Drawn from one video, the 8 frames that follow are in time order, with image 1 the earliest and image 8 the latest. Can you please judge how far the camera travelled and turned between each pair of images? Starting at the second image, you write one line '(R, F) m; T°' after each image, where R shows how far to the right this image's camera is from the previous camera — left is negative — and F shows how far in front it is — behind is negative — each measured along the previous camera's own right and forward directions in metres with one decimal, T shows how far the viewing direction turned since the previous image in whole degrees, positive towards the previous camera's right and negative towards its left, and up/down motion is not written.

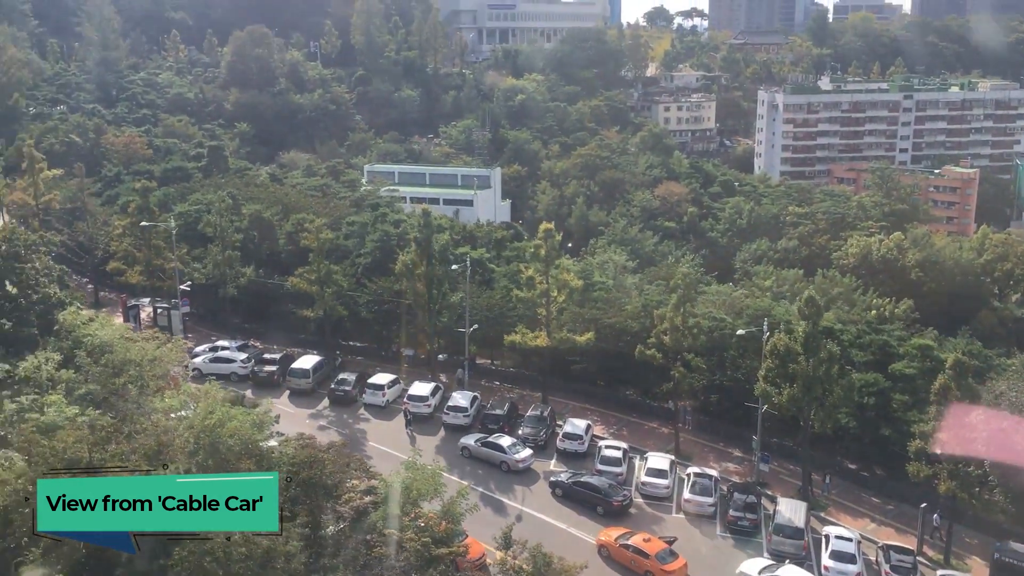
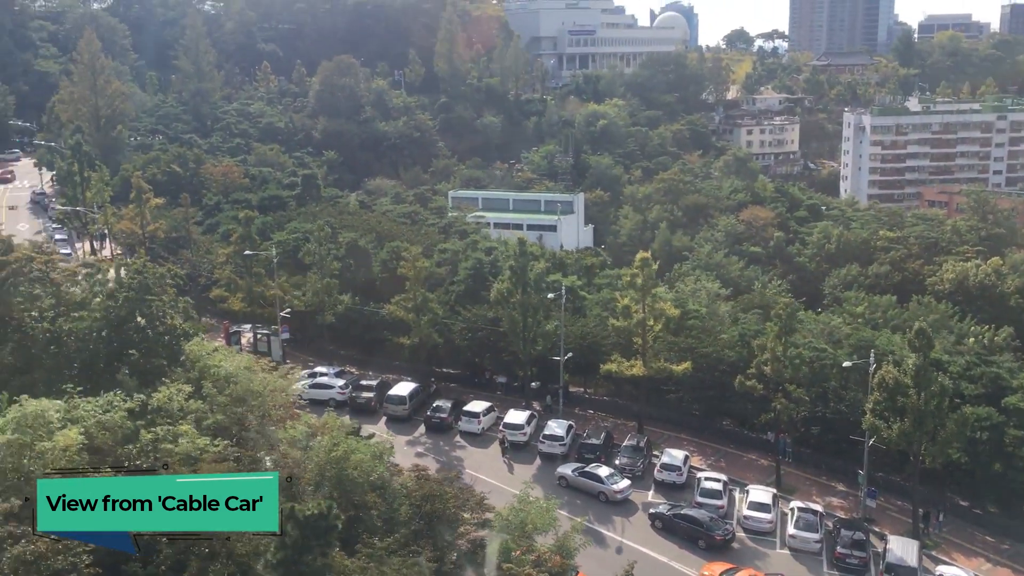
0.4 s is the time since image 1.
(-0.4, -0.1) m; -5°
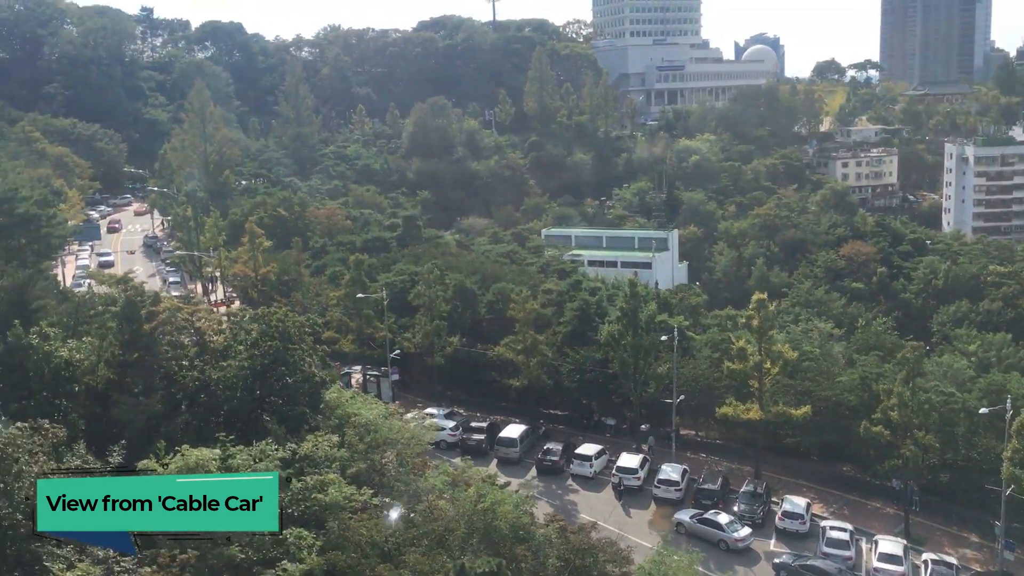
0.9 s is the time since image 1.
(-0.5, 0.0) m; -5°
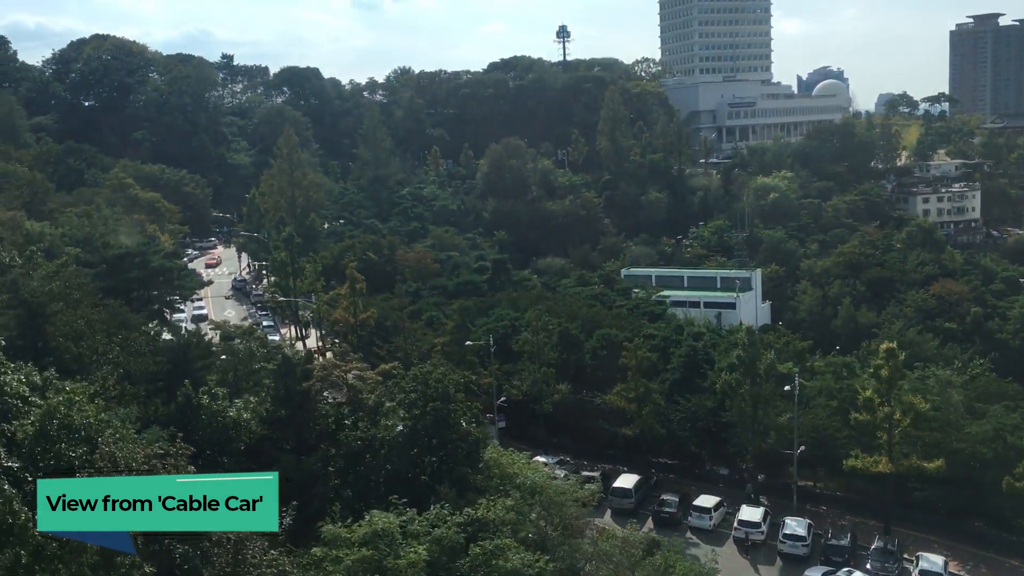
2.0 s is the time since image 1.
(-1.1, 0.0) m; -4°
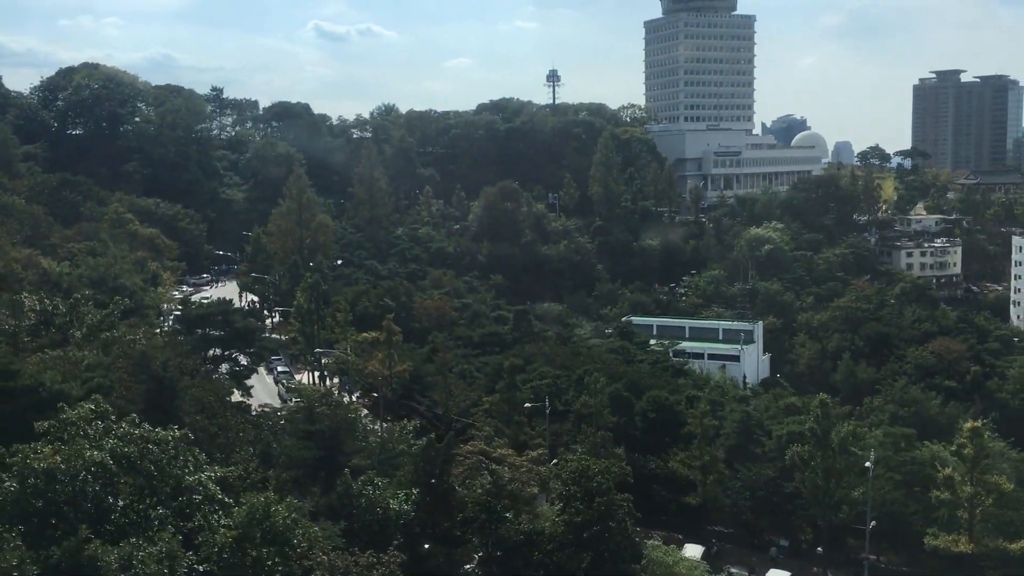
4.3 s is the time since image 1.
(-2.2, +0.3) m; +2°
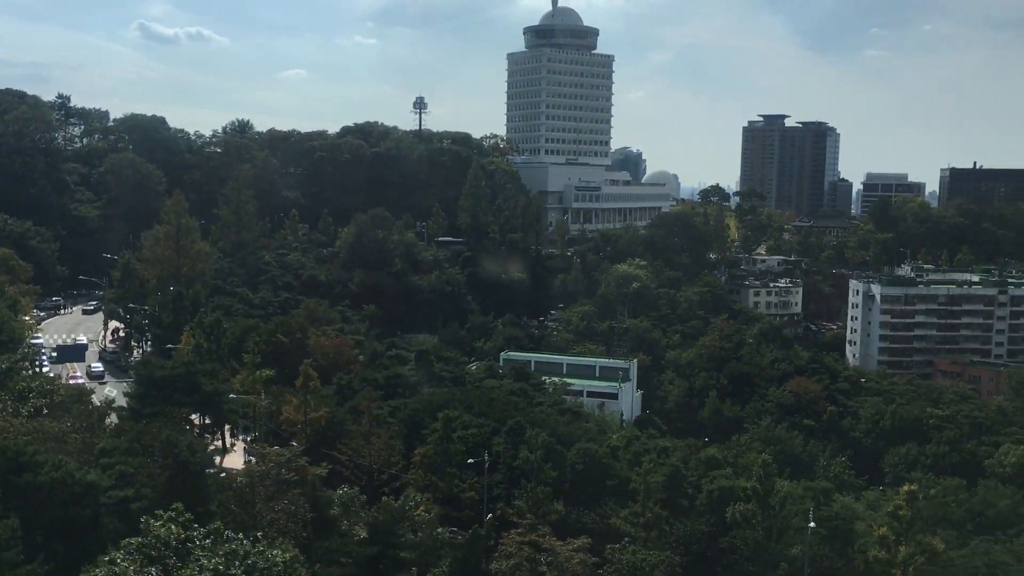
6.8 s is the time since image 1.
(-2.4, +0.3) m; +10°
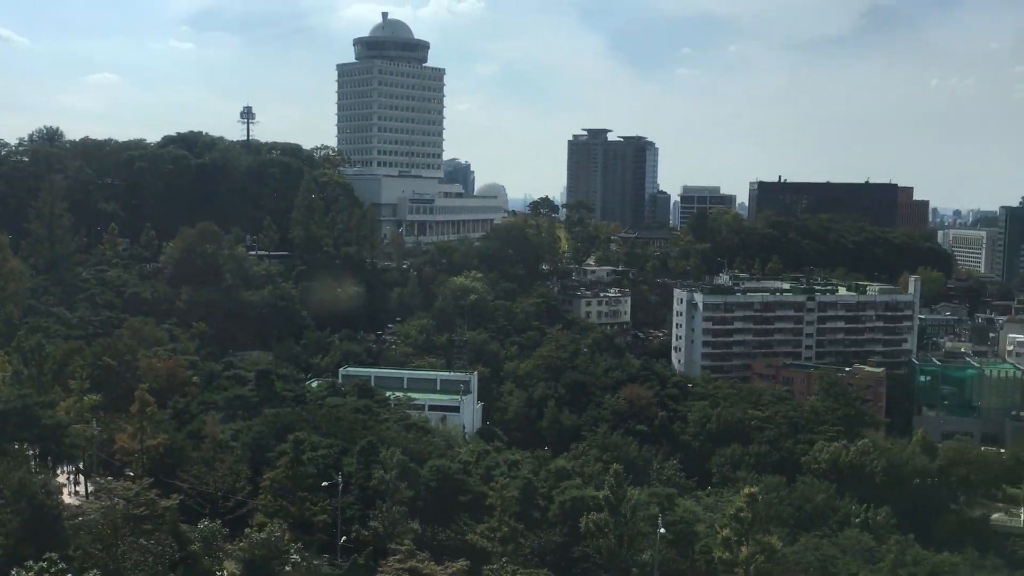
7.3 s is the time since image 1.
(-0.5, 0.0) m; +10°
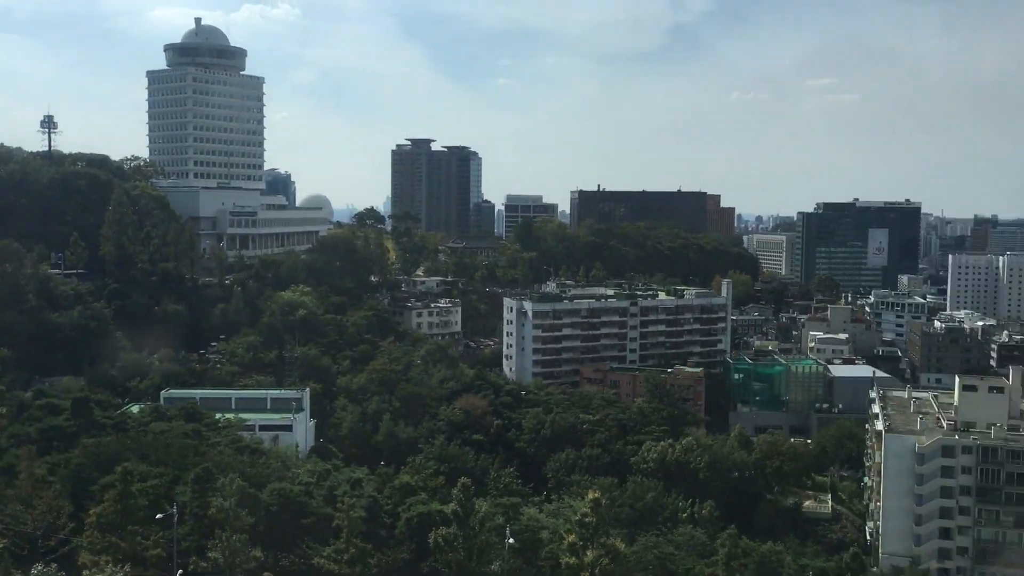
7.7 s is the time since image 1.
(-0.3, 0.0) m; +10°
